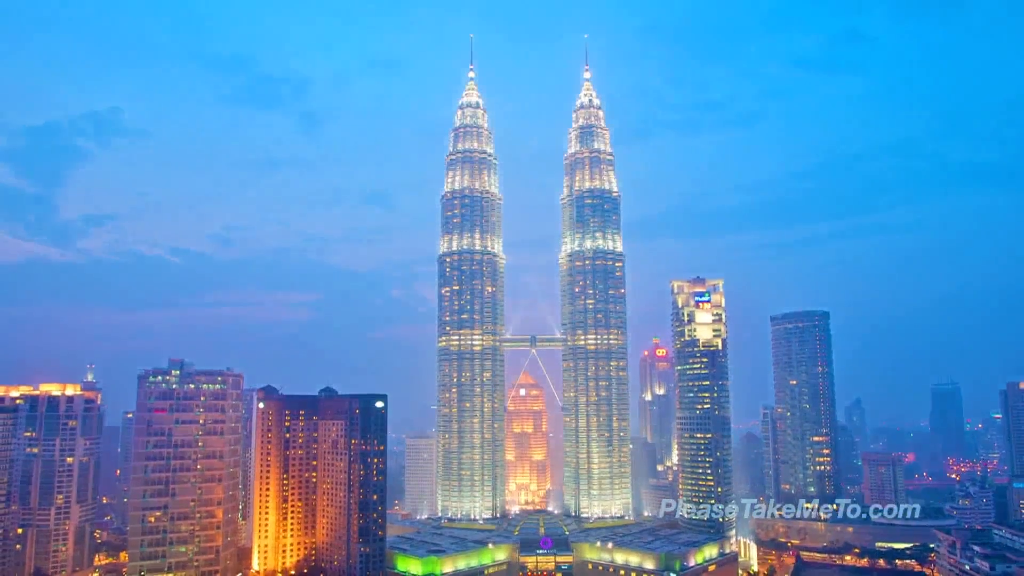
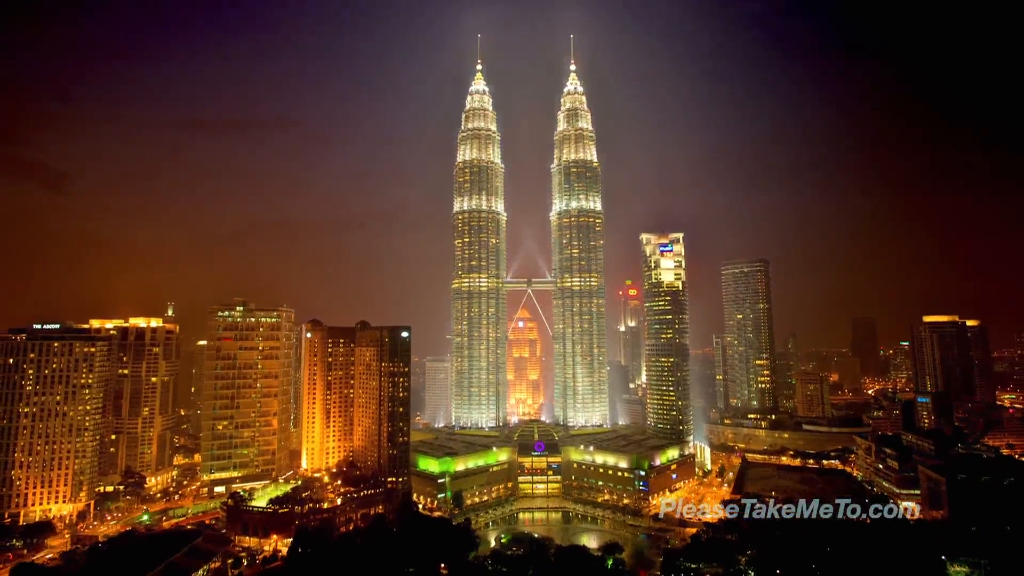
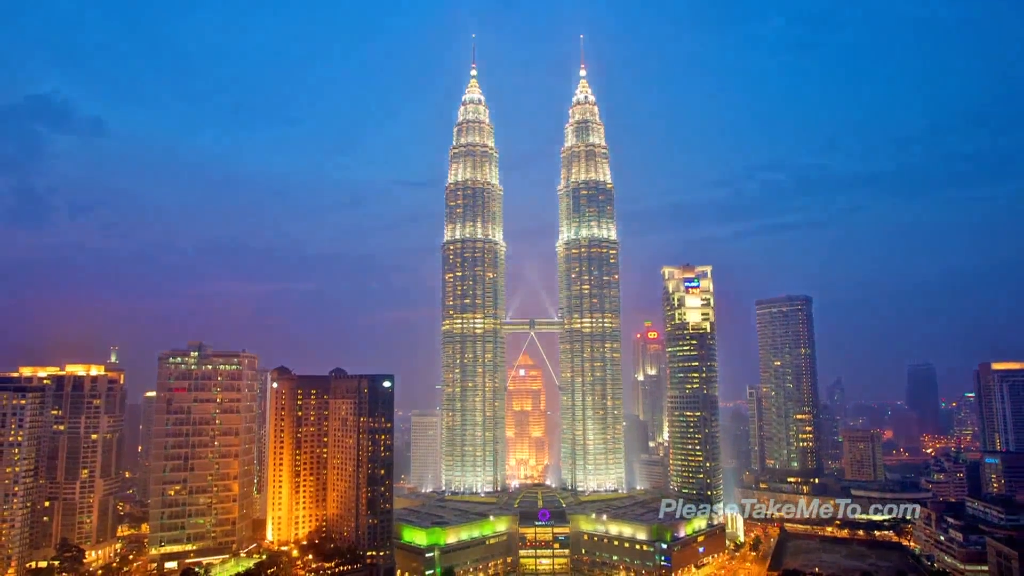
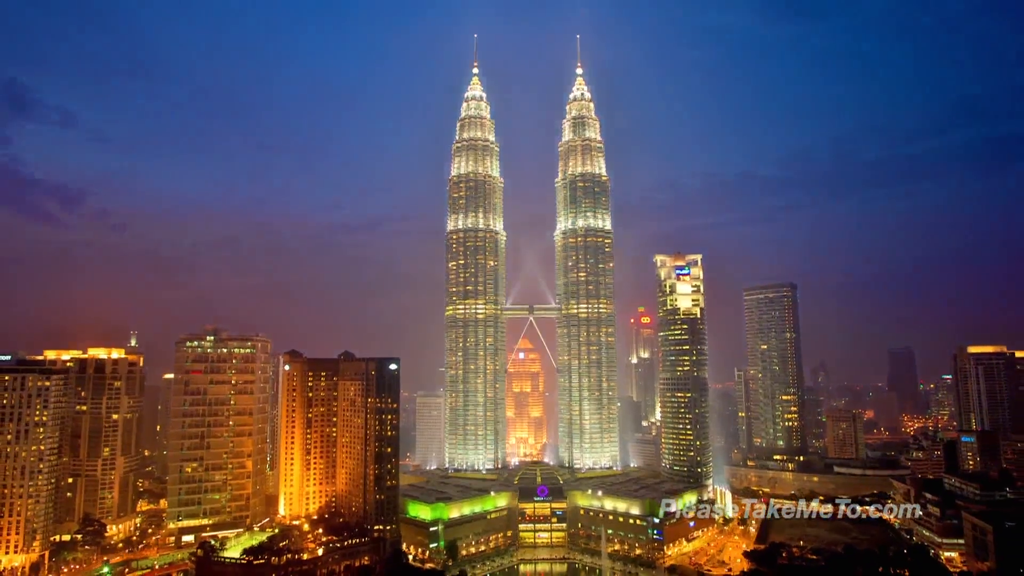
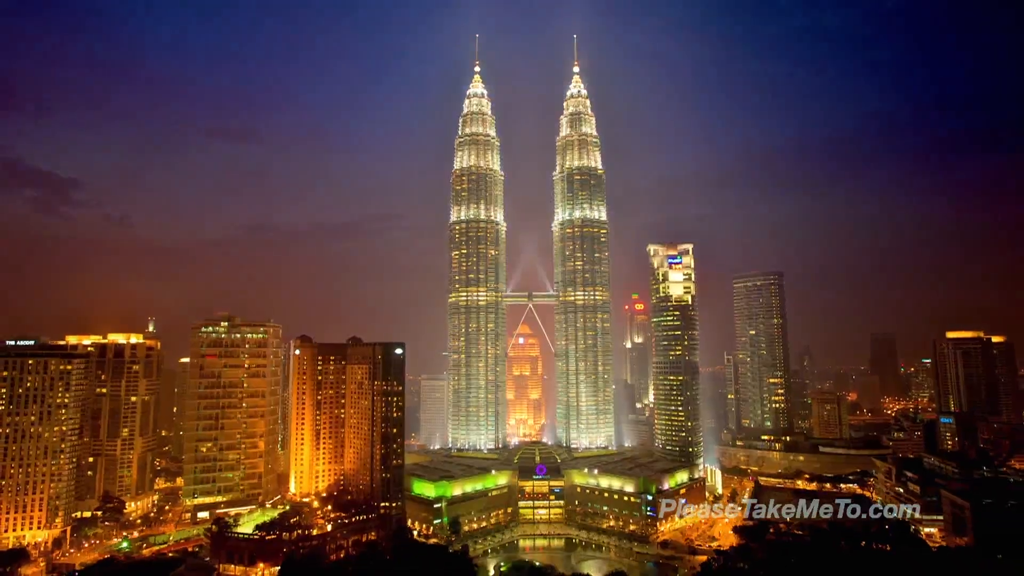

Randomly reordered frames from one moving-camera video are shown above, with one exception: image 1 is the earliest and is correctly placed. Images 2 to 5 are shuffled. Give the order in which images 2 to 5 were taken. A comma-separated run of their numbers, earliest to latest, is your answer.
3, 4, 5, 2
